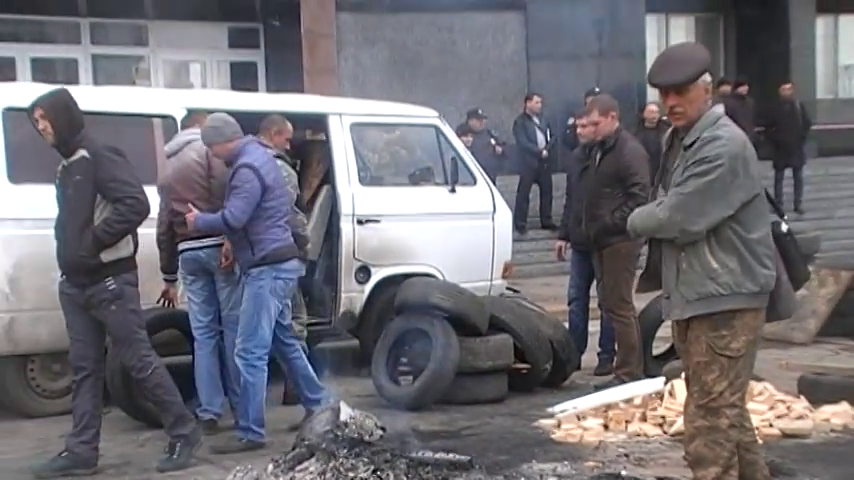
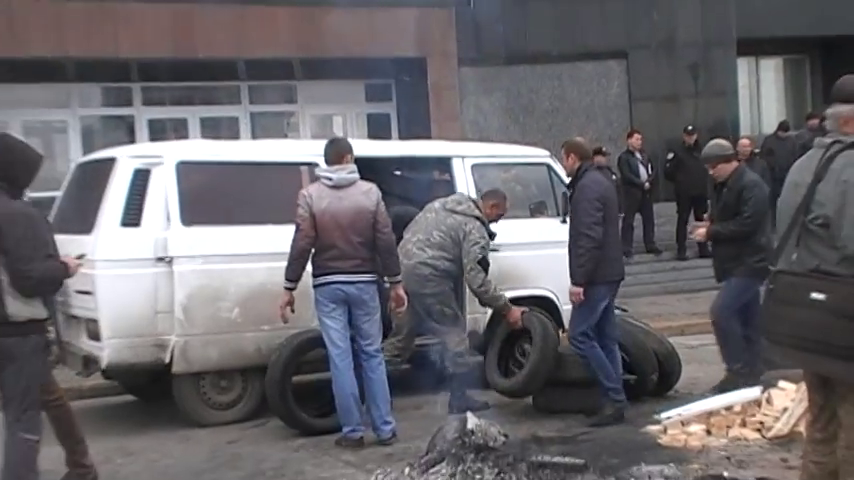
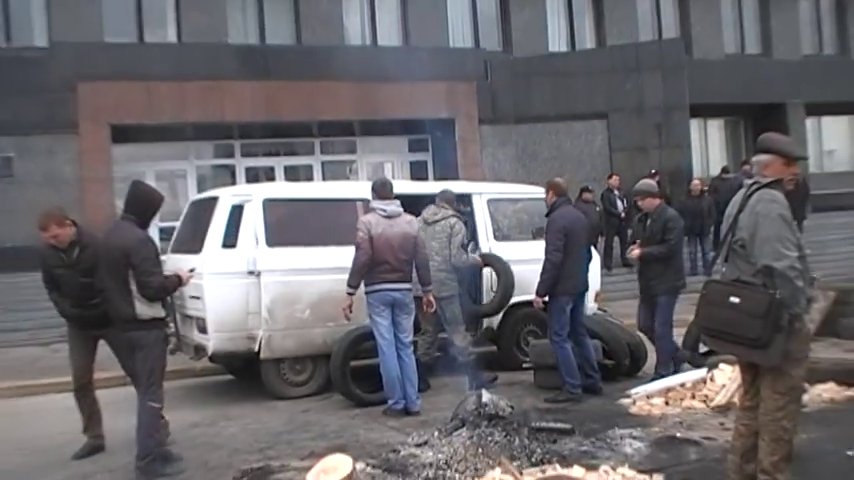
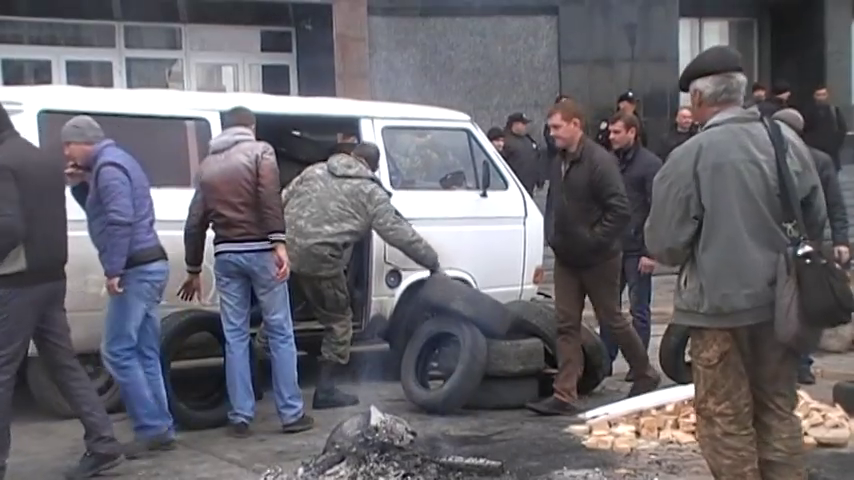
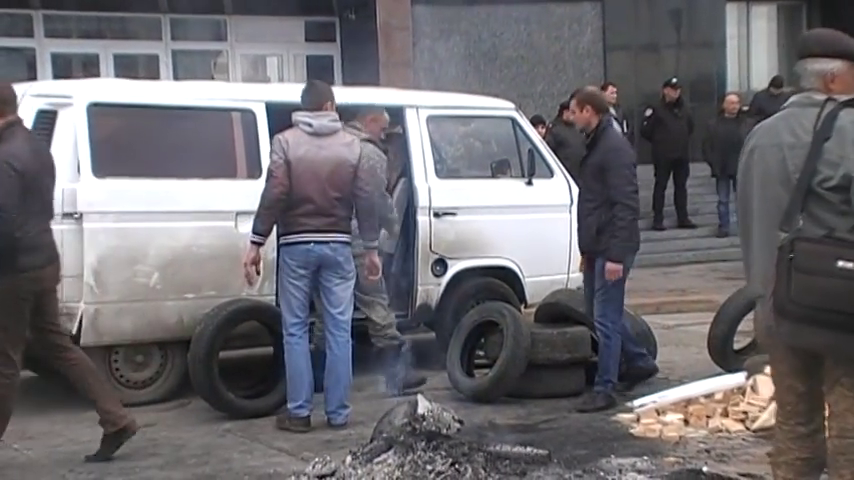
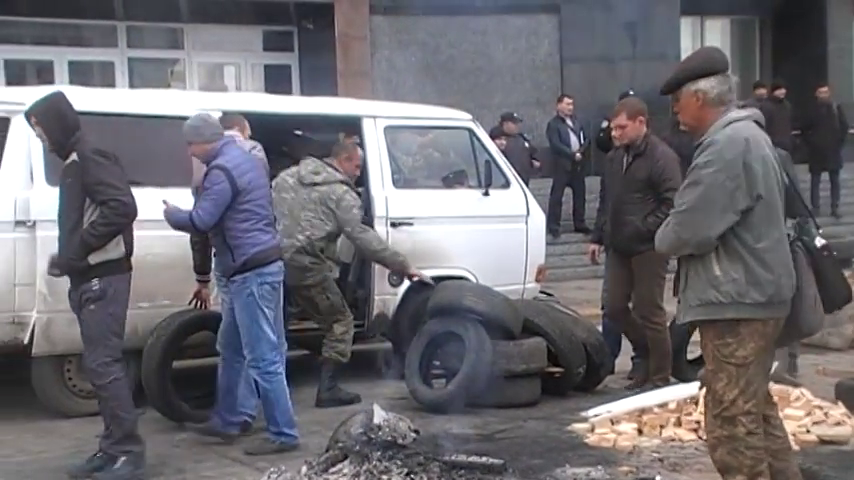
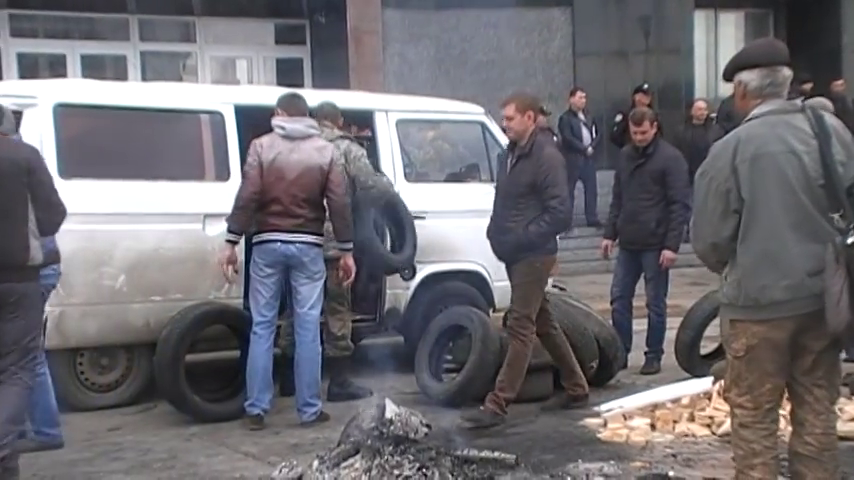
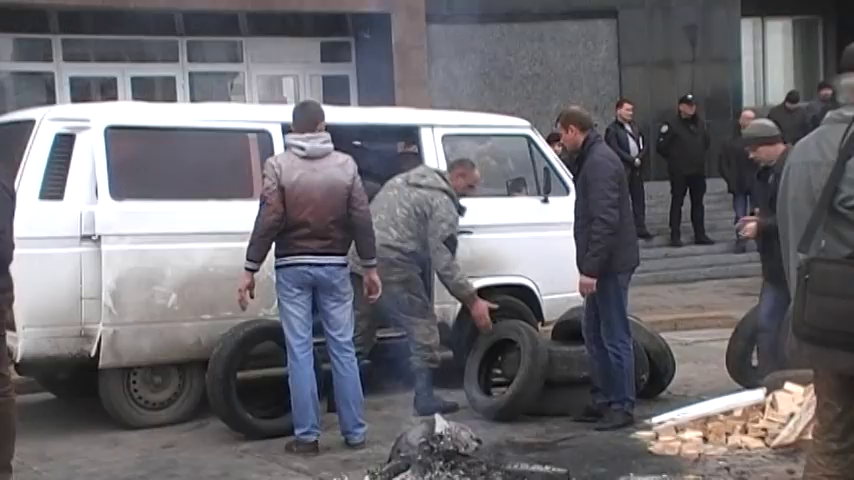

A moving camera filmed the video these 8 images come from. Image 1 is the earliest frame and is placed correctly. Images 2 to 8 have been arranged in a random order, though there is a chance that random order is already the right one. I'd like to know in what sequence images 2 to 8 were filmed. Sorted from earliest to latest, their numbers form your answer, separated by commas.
6, 4, 7, 5, 8, 2, 3
